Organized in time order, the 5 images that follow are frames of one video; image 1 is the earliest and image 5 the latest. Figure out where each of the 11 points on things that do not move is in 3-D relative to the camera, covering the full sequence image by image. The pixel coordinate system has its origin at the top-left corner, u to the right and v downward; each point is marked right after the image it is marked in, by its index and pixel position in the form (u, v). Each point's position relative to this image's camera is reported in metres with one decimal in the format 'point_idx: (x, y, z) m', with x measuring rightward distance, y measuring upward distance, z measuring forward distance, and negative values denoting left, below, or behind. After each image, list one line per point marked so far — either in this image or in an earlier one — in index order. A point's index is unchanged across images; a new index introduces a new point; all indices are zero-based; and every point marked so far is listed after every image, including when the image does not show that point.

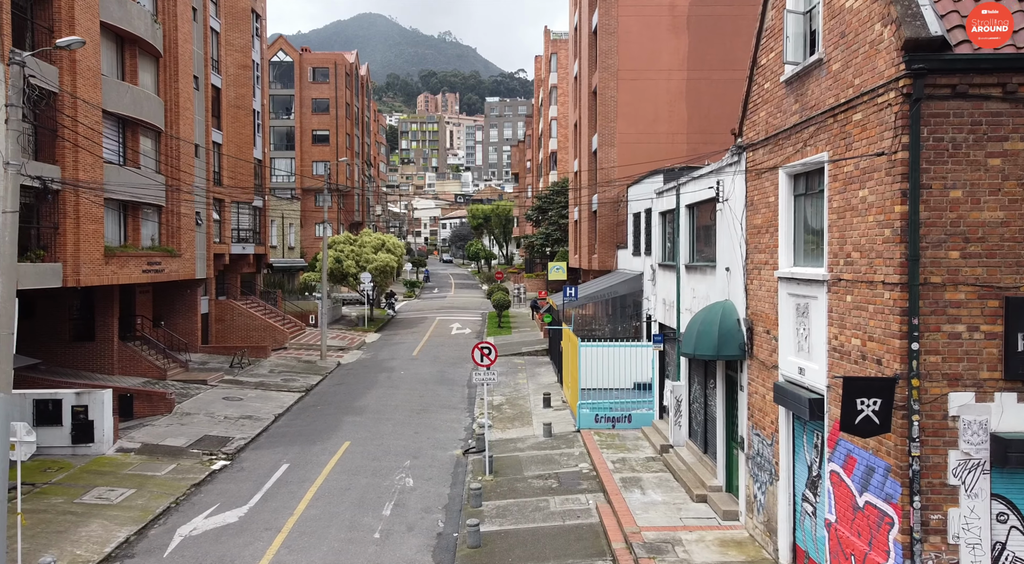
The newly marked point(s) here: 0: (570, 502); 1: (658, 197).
0: (+1.0, -3.8, +14.2) m
1: (+3.3, +2.0, +19.0) m
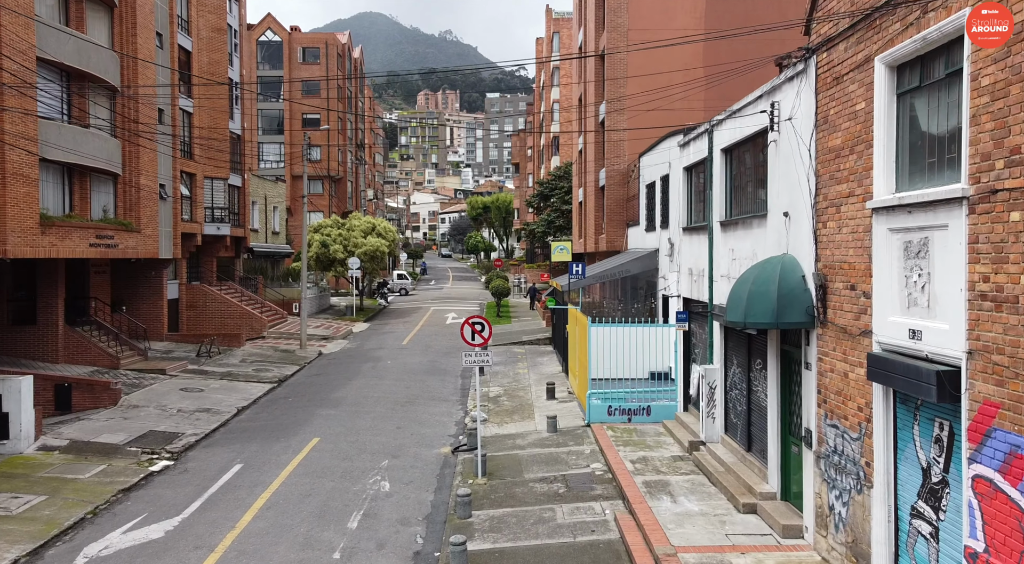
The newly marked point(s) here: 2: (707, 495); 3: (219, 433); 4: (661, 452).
0: (+0.9, -3.2, +11.4) m
1: (+3.3, +2.6, +16.2) m
2: (+2.6, -2.9, +11.3) m
3: (-5.8, -3.0, +16.7) m
4: (+2.5, -2.8, +13.7) m
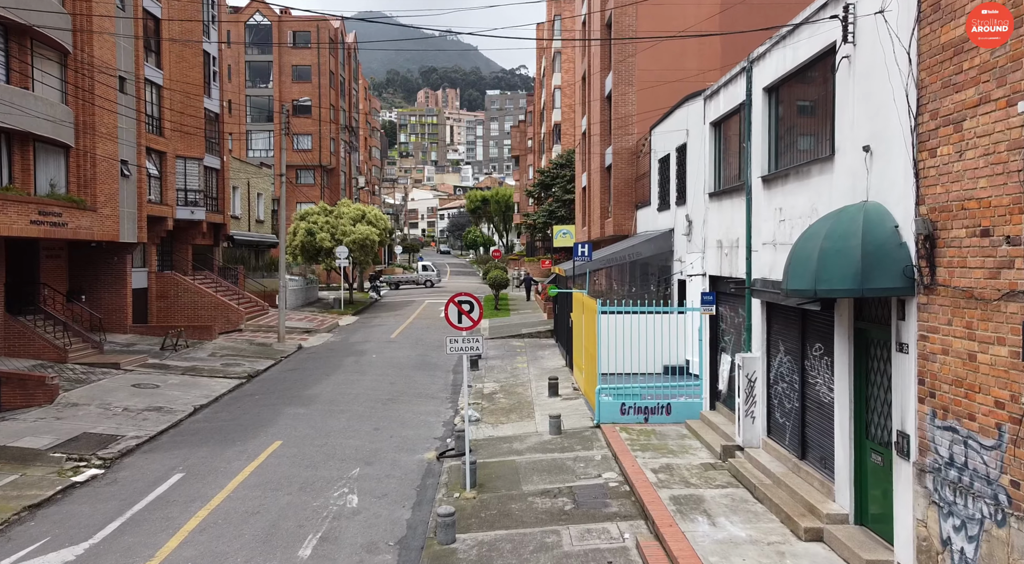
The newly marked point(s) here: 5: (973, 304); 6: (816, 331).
0: (+0.9, -2.8, +9.0) m
1: (+3.2, +3.0, +13.8) m
2: (+2.6, -2.5, +8.9) m
3: (-5.9, -2.6, +14.3) m
4: (+2.4, -2.4, +11.4) m
5: (+3.2, -0.1, +5.9) m
6: (+3.3, -0.5, +9.1) m
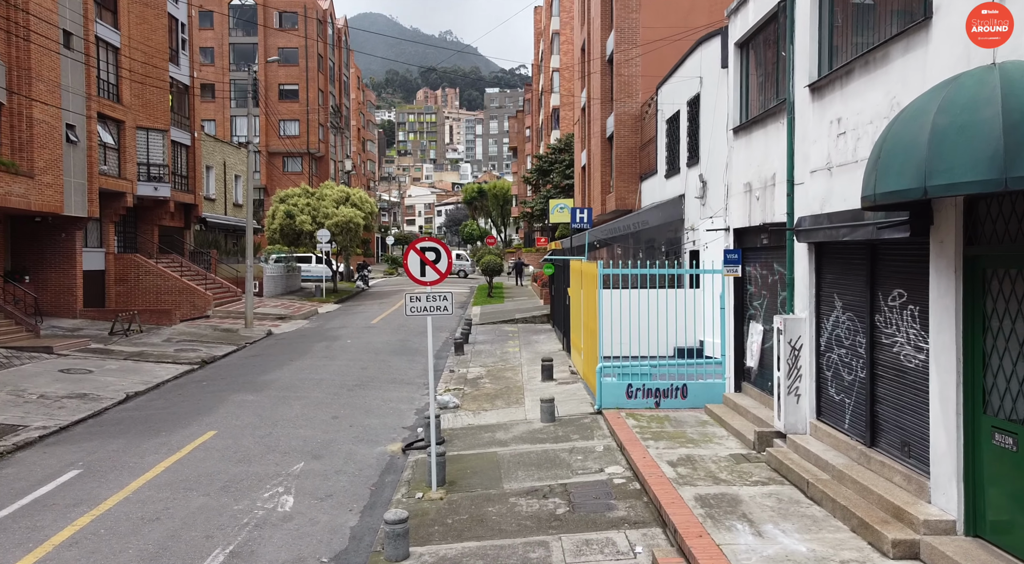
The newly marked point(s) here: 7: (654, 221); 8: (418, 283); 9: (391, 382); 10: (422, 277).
0: (+0.6, -2.2, +6.7) m
1: (+3.0, +3.6, +11.5) m
2: (+2.3, -1.9, +6.6) m
3: (-6.1, -2.0, +11.9) m
4: (+2.2, -1.8, +9.0) m
5: (+3.0, +0.5, +3.5) m
6: (+3.1, +0.1, +6.7) m
7: (+3.0, +1.3, +17.9) m
8: (-1.0, 0.0, +8.8) m
9: (-2.2, -1.8, +15.3) m
10: (-0.9, +0.1, +8.8) m
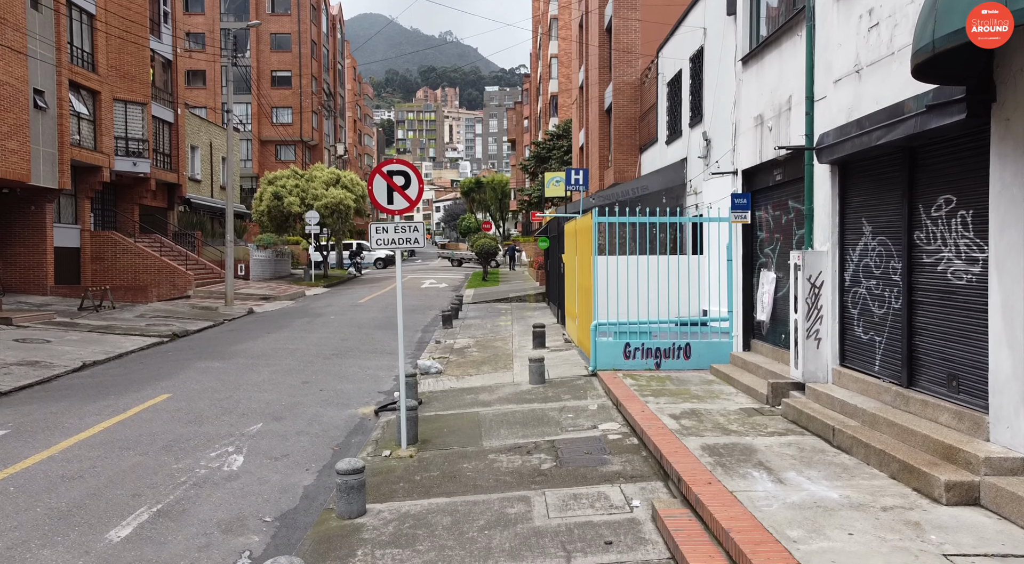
0: (+0.5, -1.5, +5.6) m
1: (+2.8, +4.2, +10.4) m
2: (+2.2, -1.2, +5.5) m
3: (-6.3, -1.4, +10.9) m
4: (+2.0, -1.2, +7.9) m
5: (+2.8, +1.1, +2.4) m
6: (+2.9, +0.7, +5.7) m
7: (+2.9, +2.0, +16.8) m
8: (-1.2, +0.6, +7.8) m
9: (-2.4, -1.2, +14.2) m
10: (-1.1, +0.7, +7.7) m
